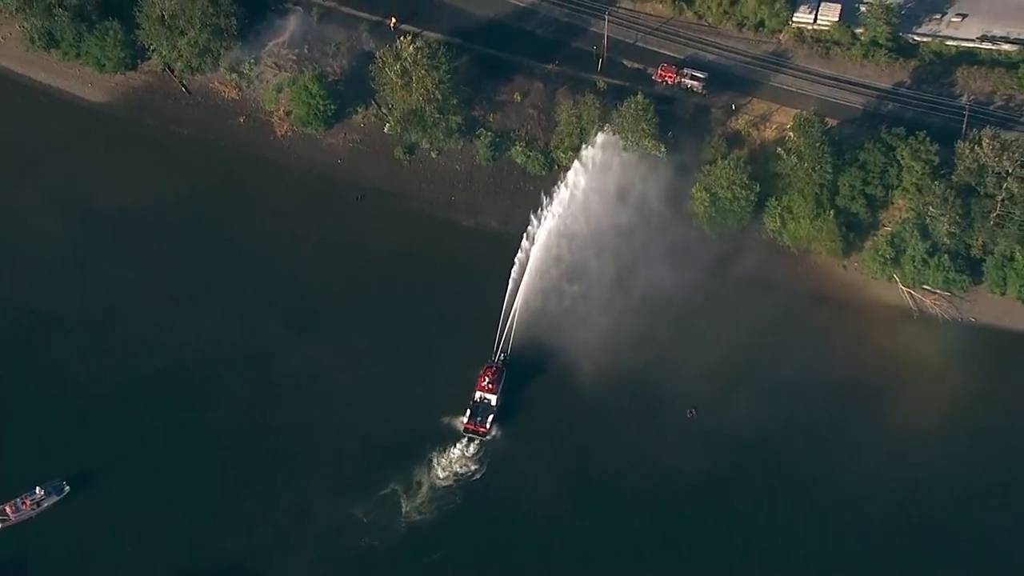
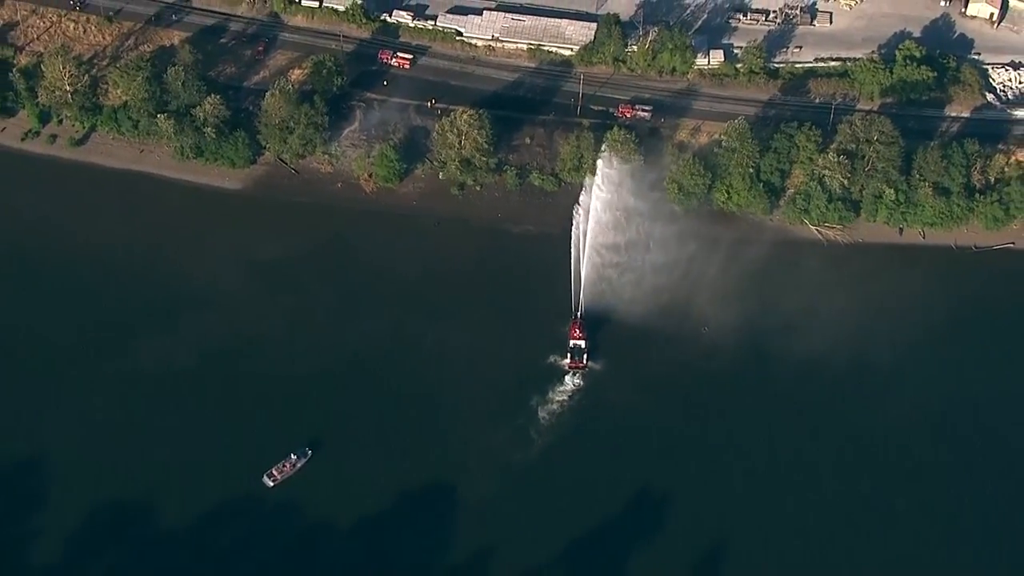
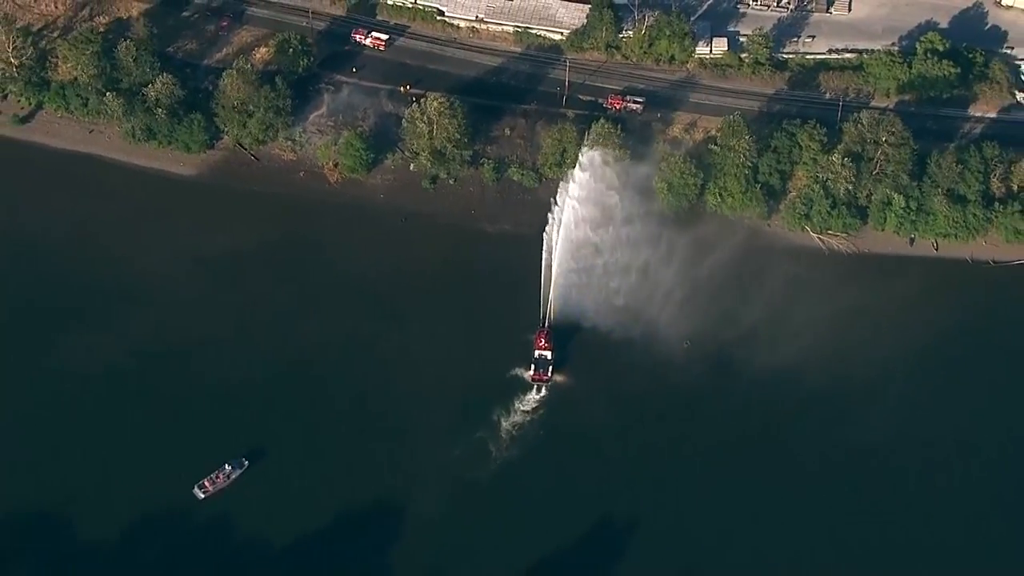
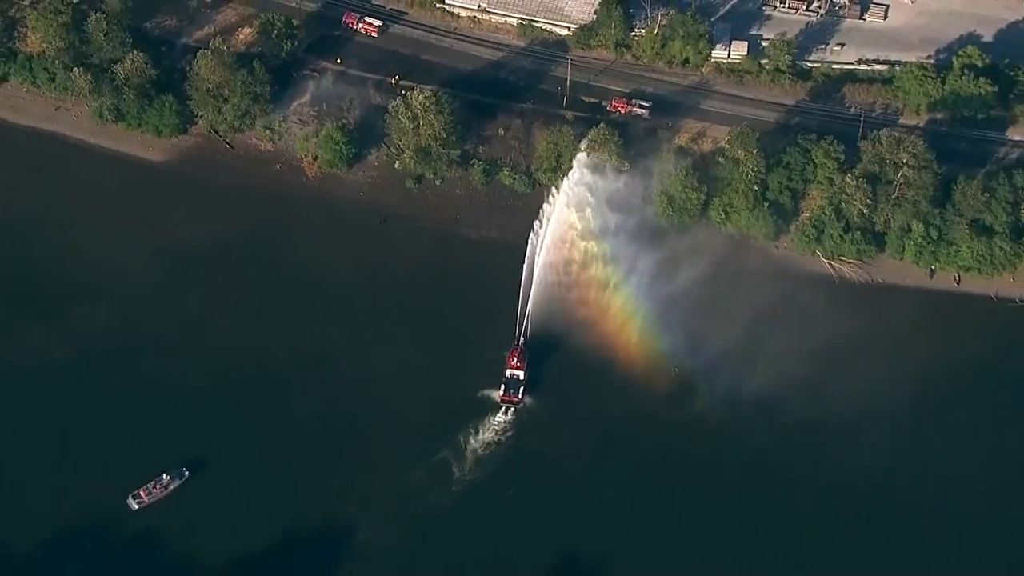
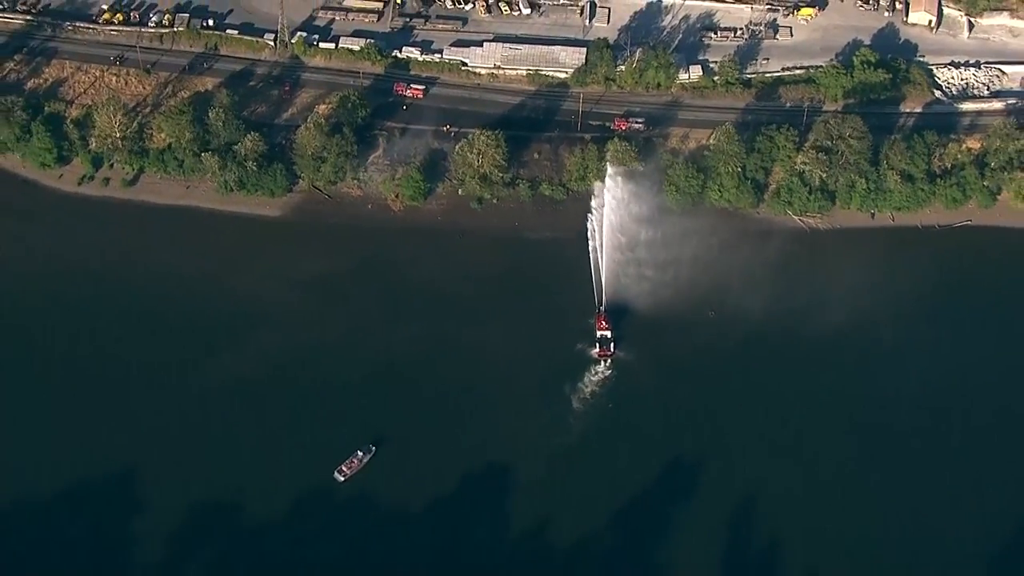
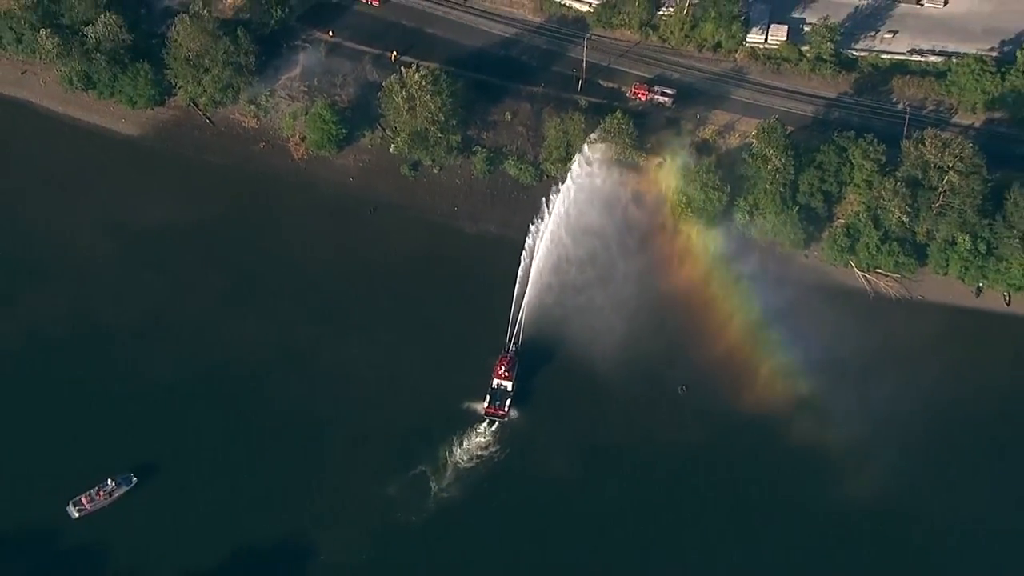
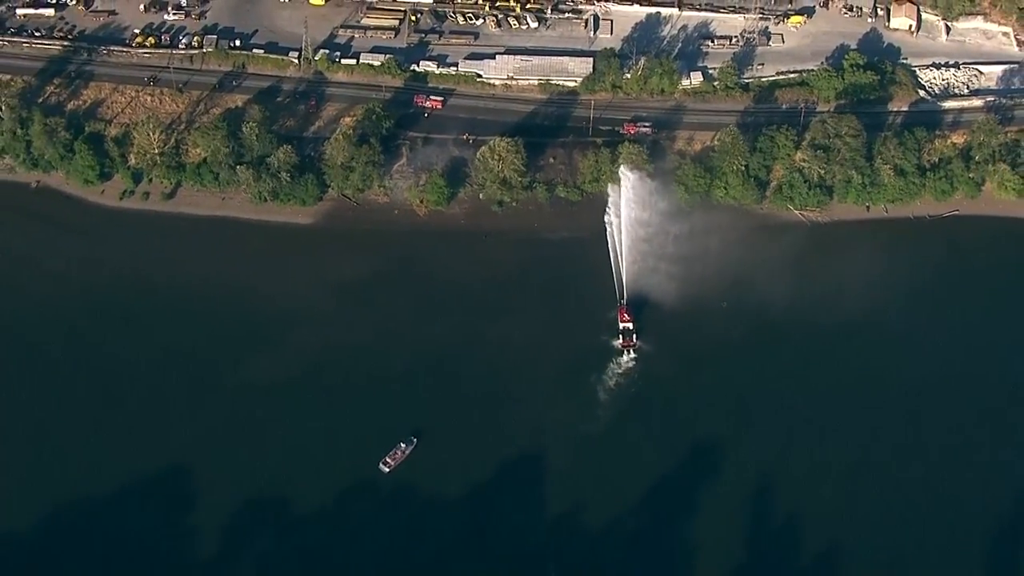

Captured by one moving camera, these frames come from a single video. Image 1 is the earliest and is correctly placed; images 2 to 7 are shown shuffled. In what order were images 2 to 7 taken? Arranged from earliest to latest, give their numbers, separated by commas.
6, 4, 3, 2, 5, 7
